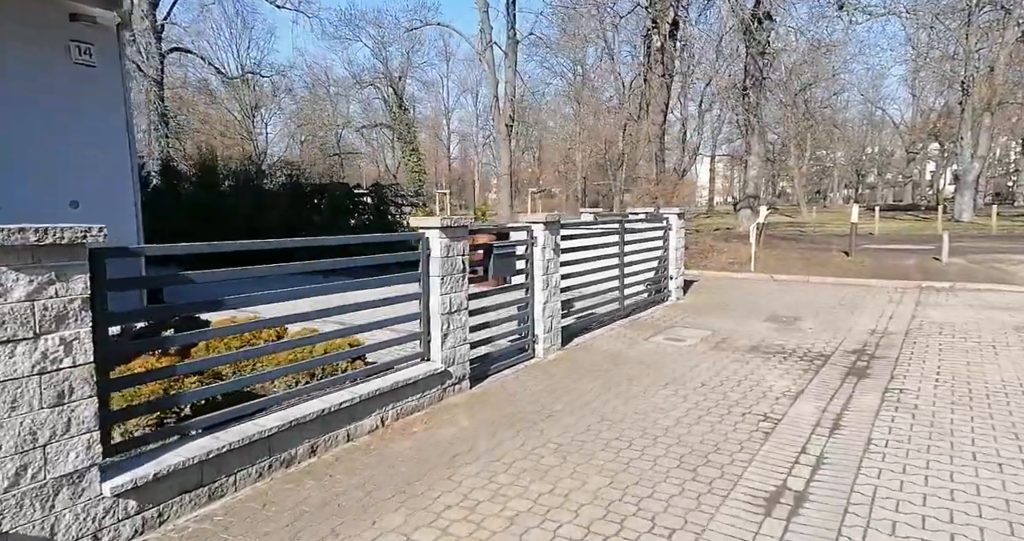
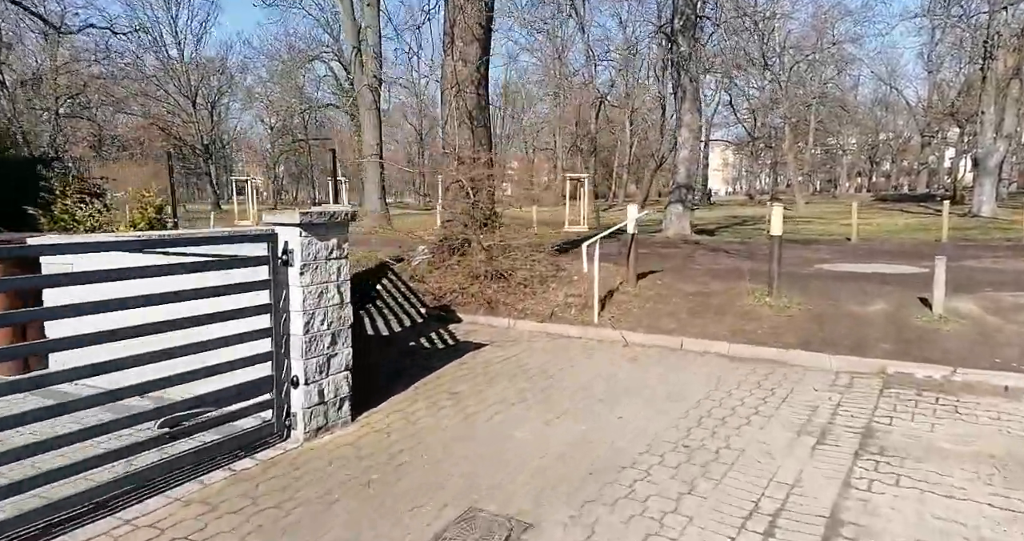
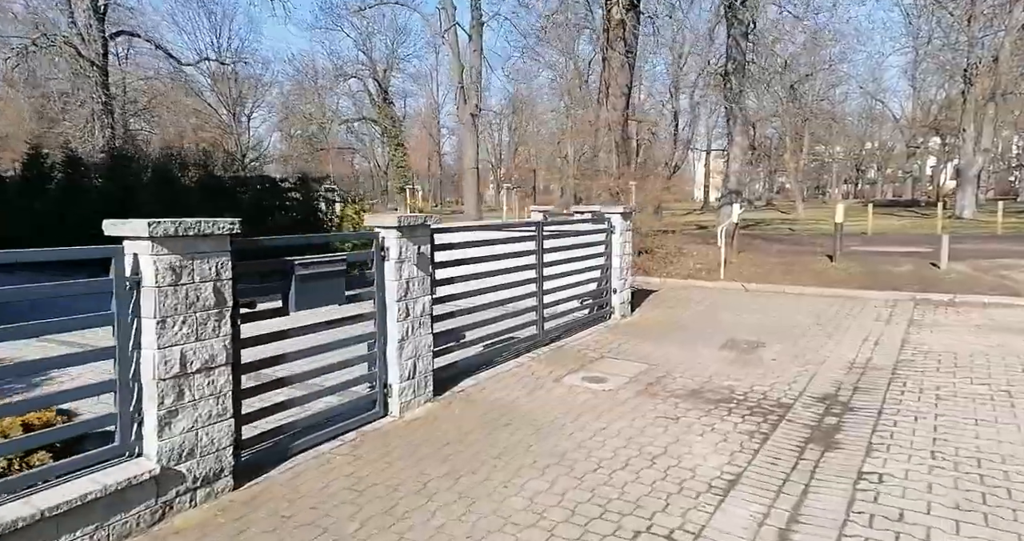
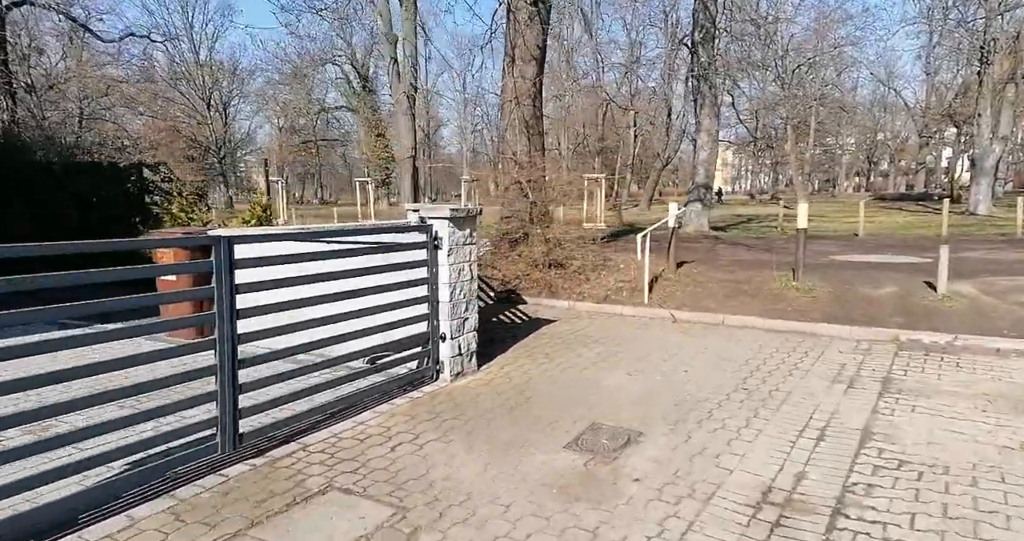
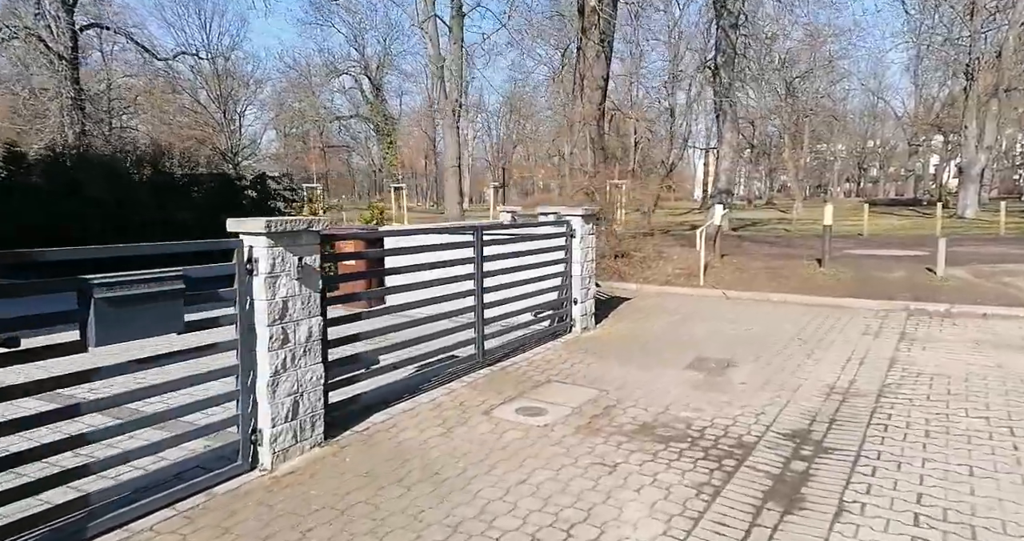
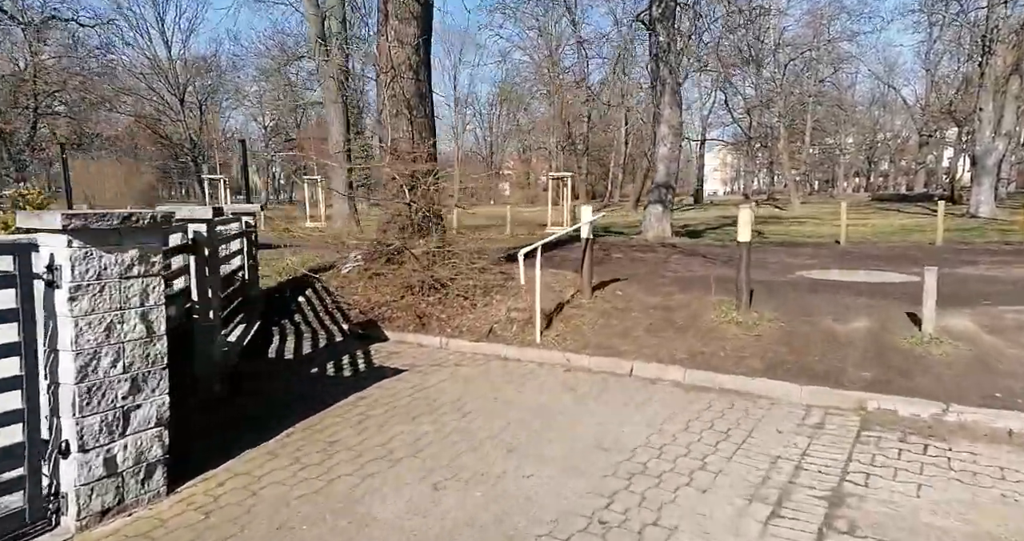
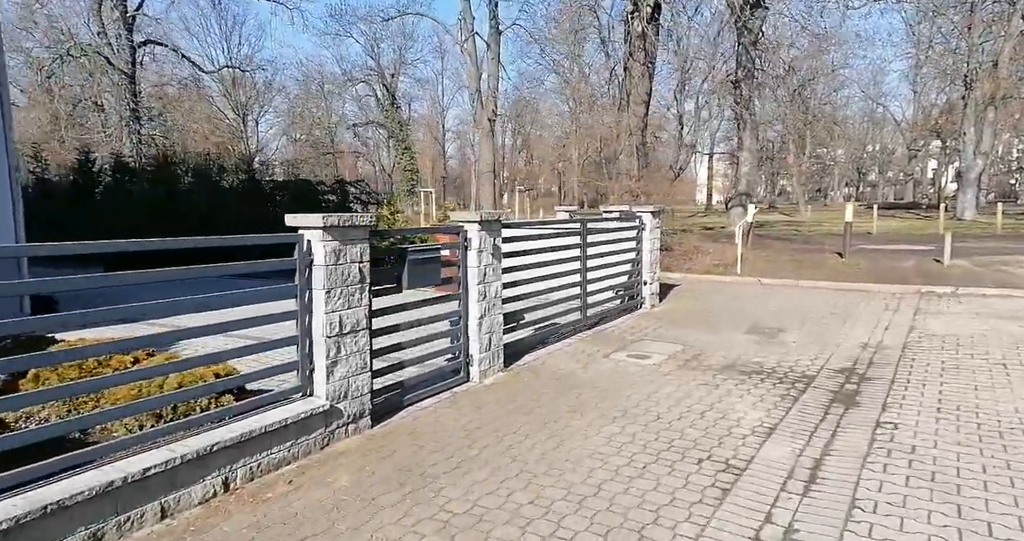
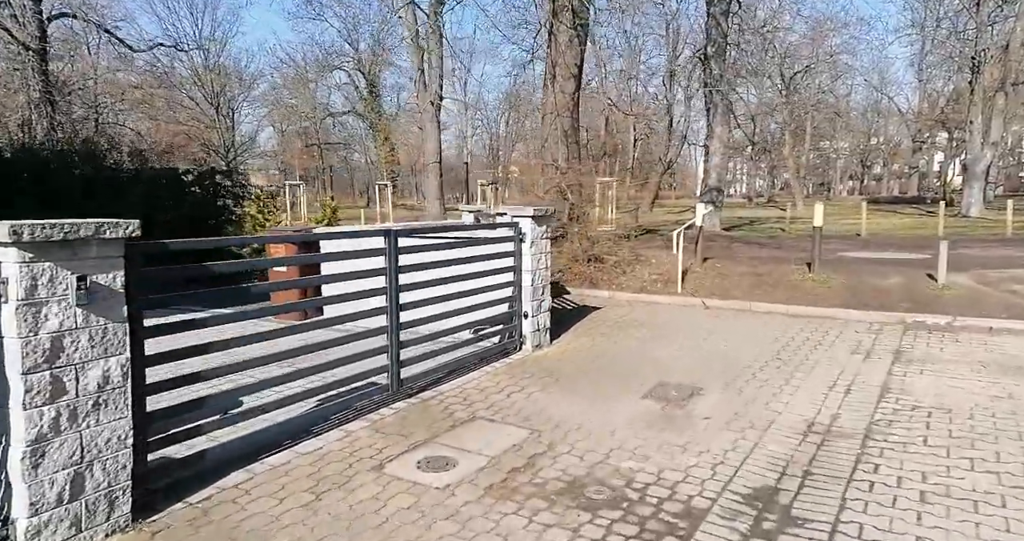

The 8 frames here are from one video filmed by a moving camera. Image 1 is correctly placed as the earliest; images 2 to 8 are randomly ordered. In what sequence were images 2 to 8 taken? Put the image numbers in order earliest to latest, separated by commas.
7, 3, 5, 8, 4, 2, 6
